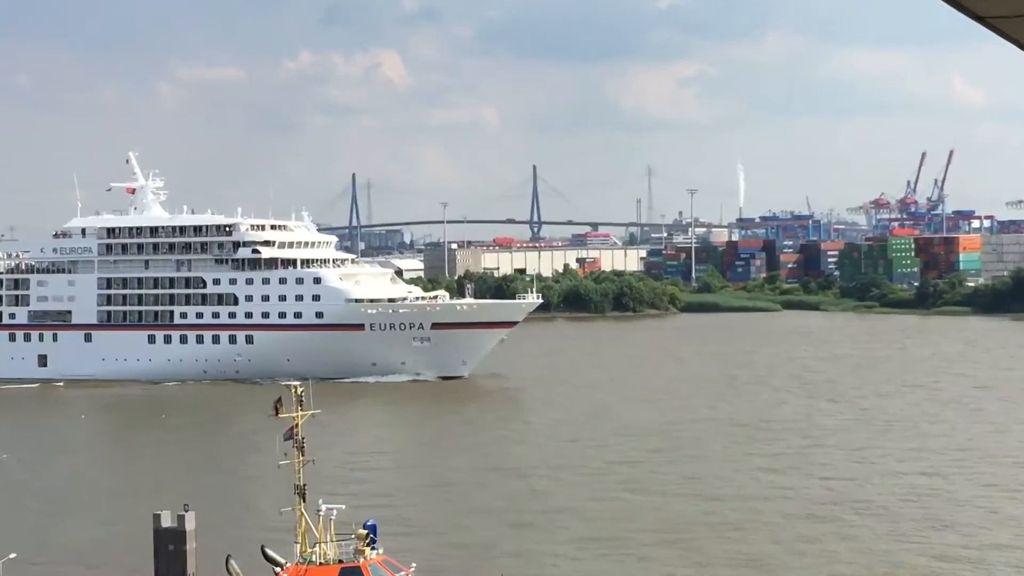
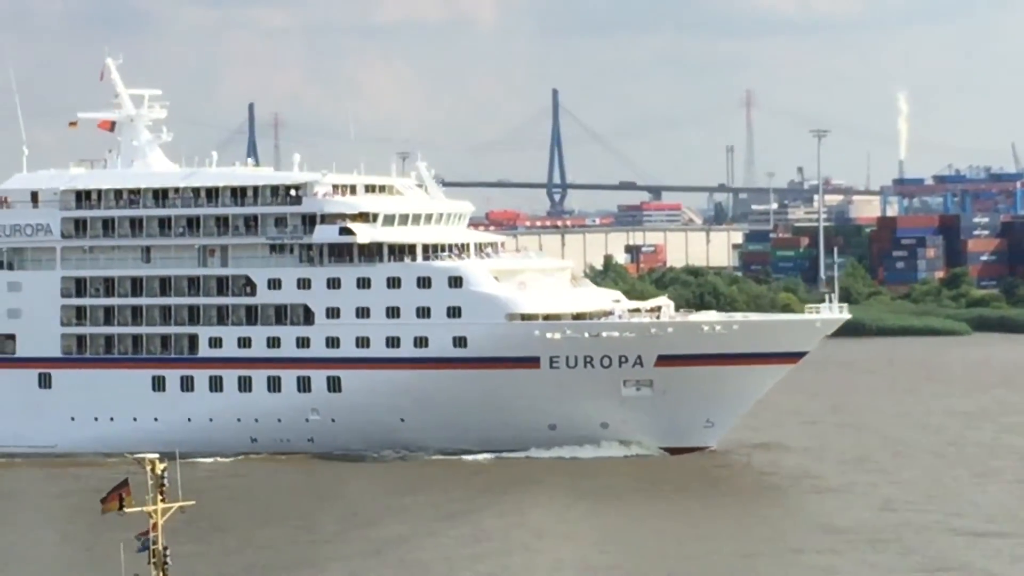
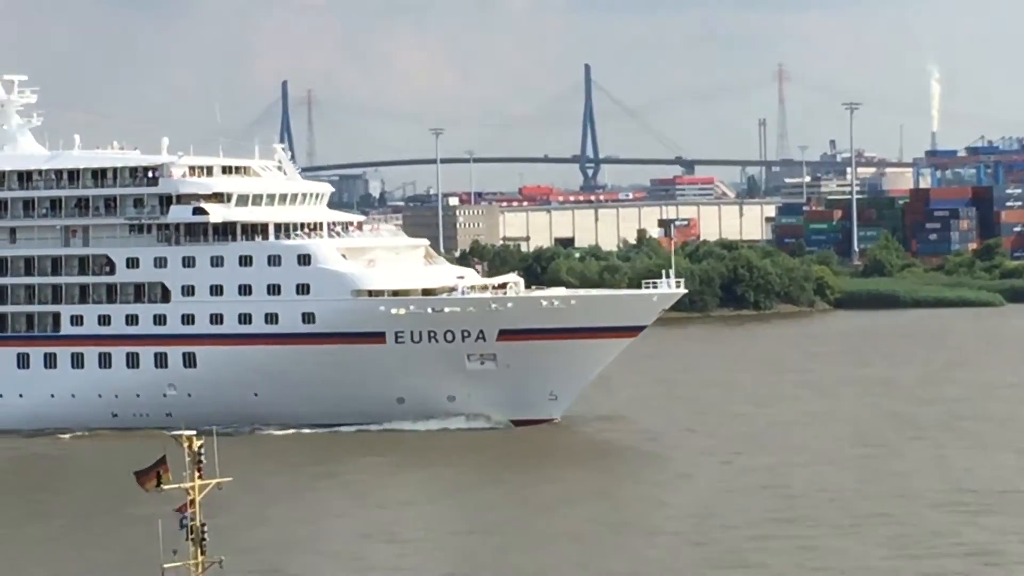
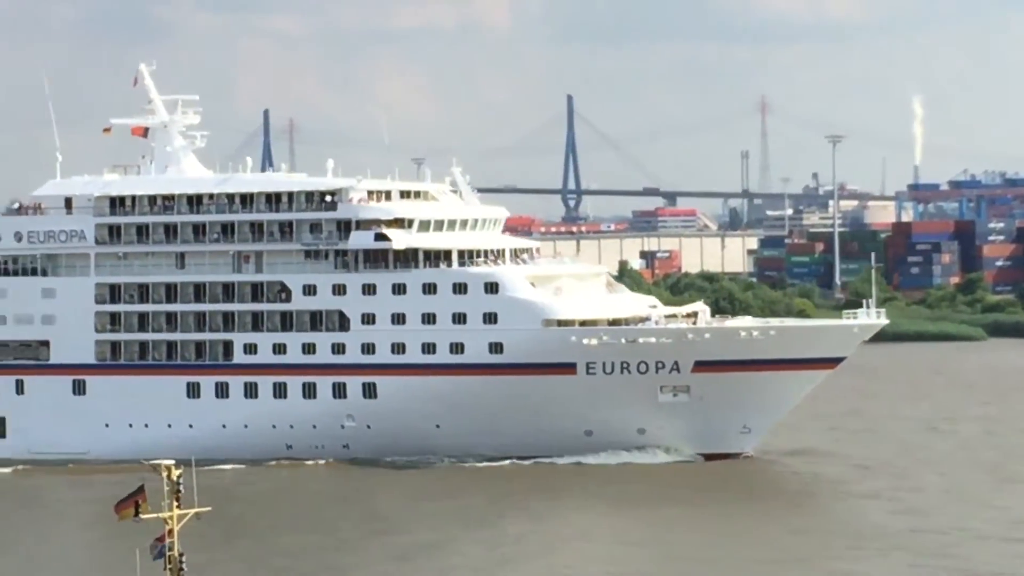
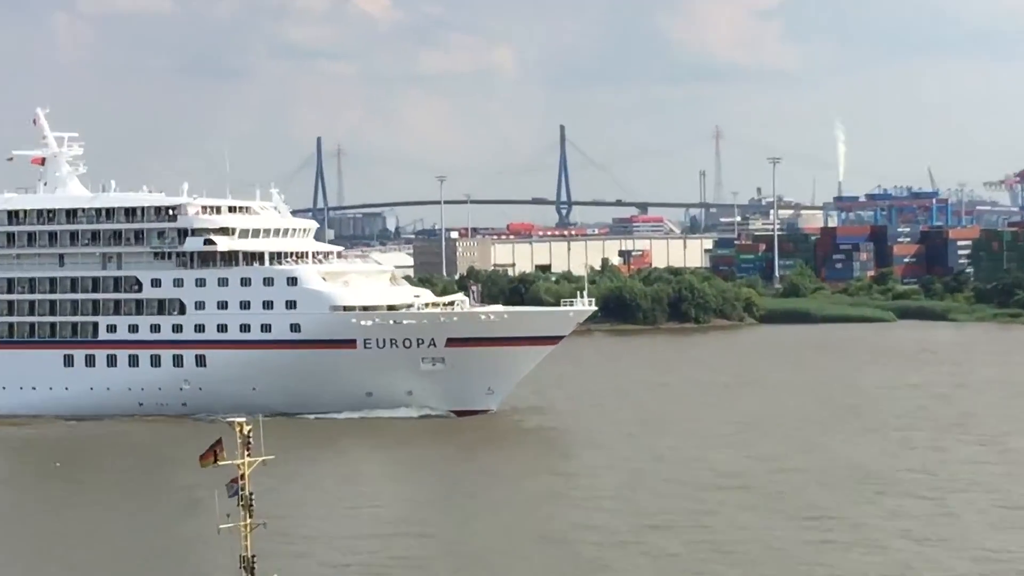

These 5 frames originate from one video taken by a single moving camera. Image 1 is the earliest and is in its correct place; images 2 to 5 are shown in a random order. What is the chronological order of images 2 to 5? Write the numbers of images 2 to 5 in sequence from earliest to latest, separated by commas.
5, 3, 2, 4
